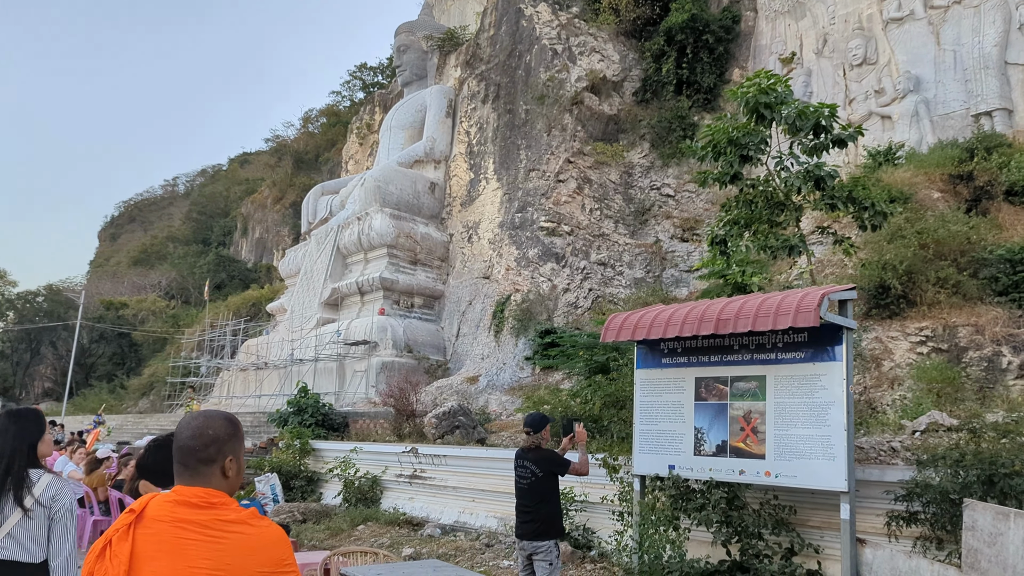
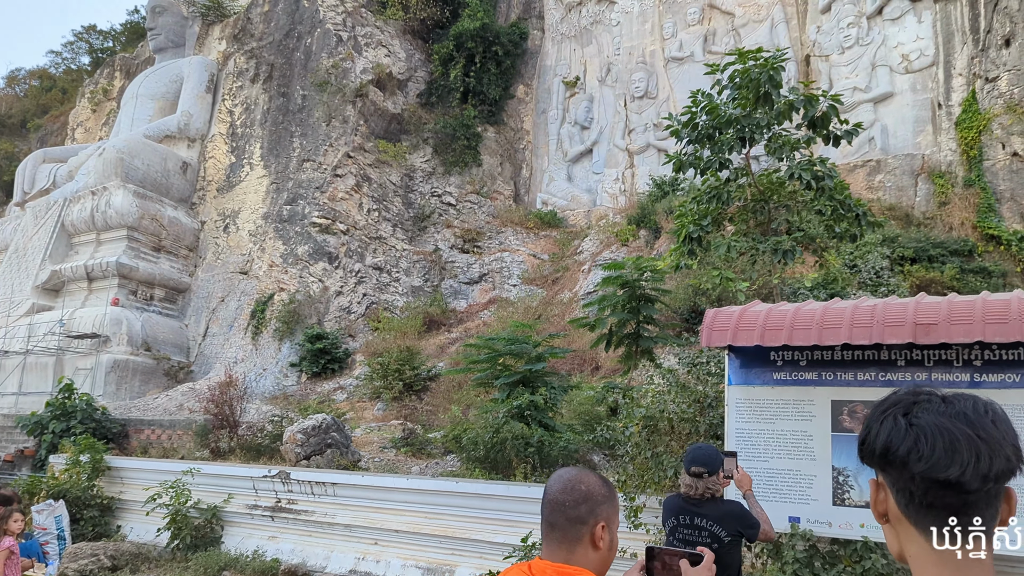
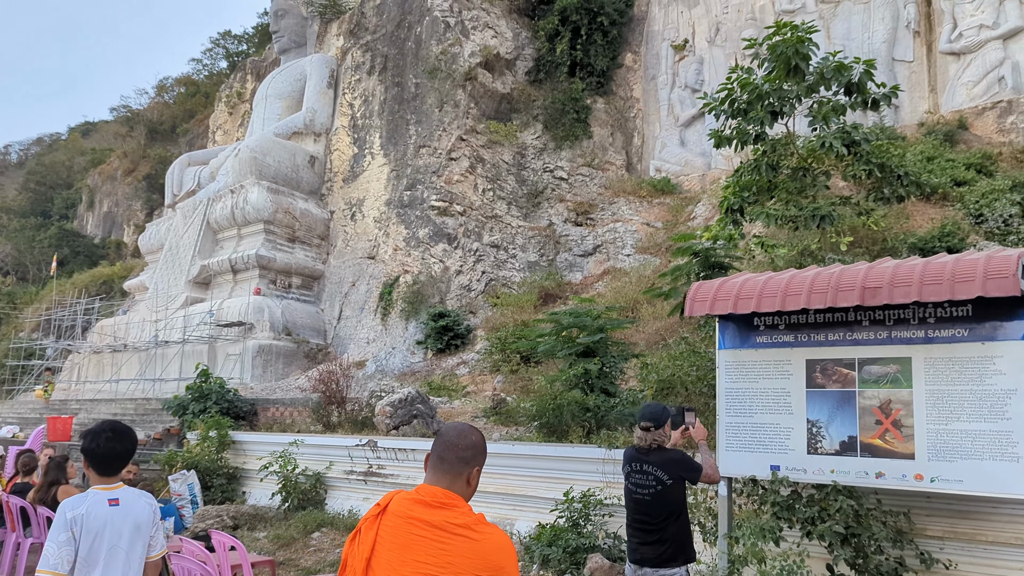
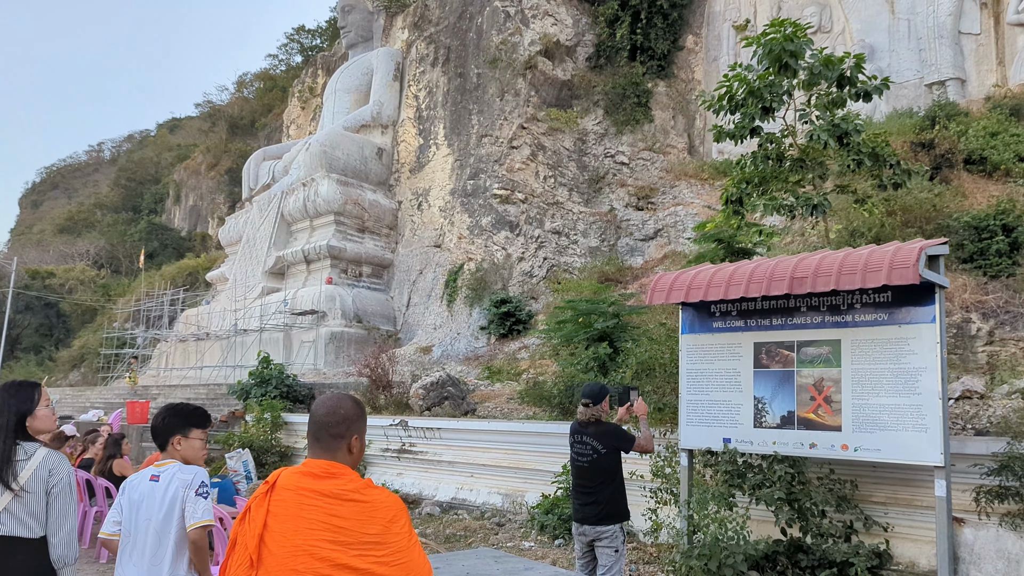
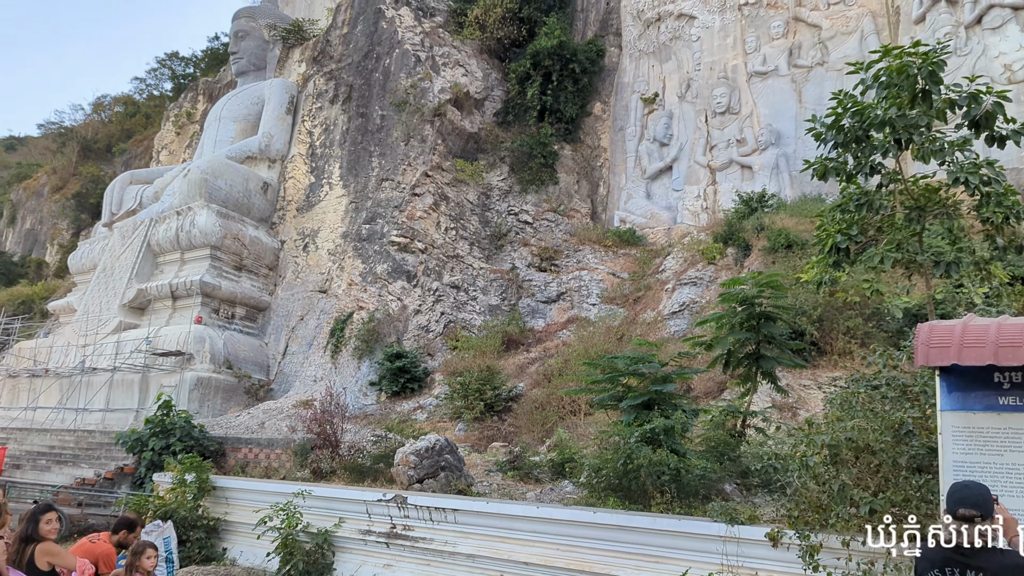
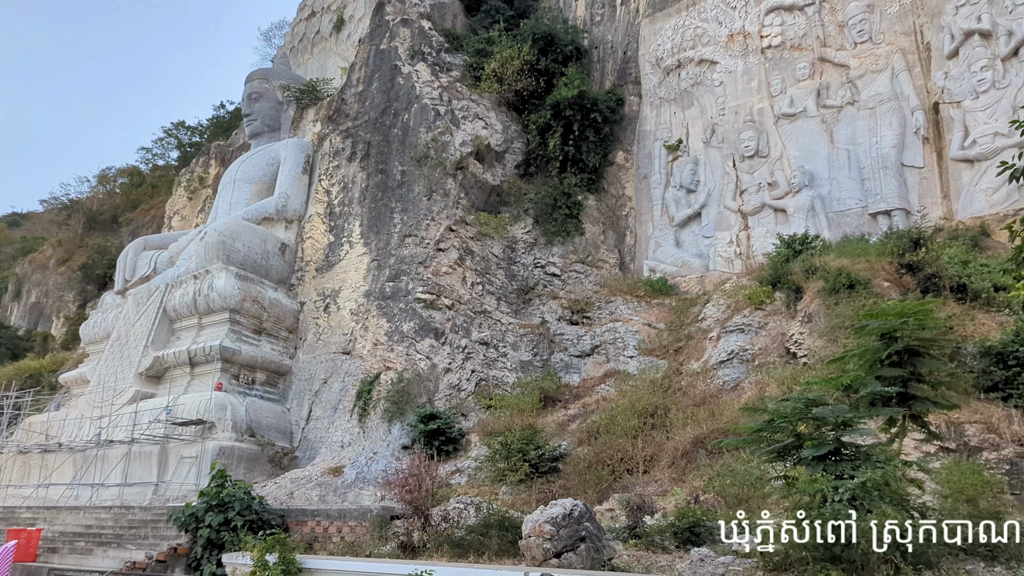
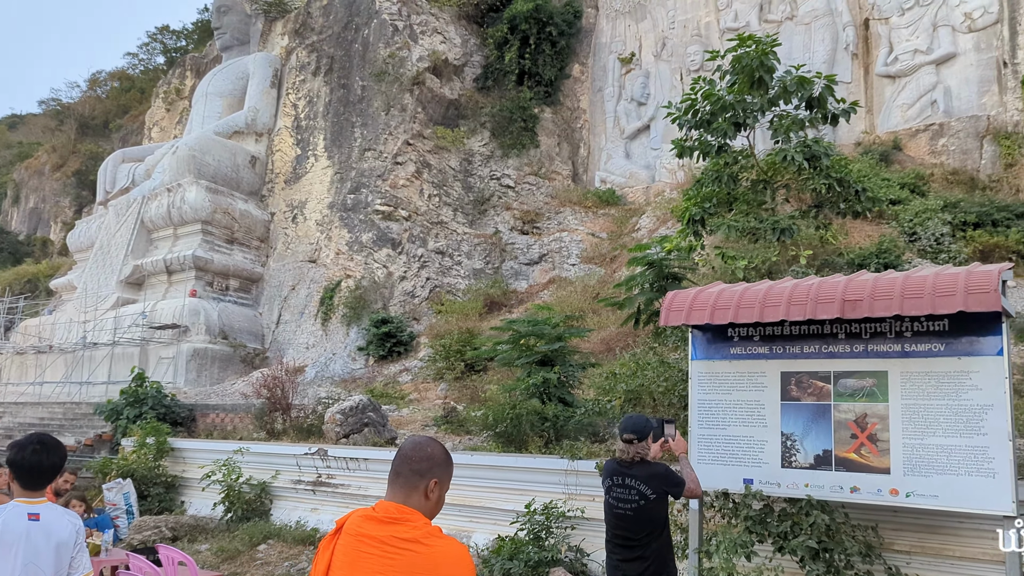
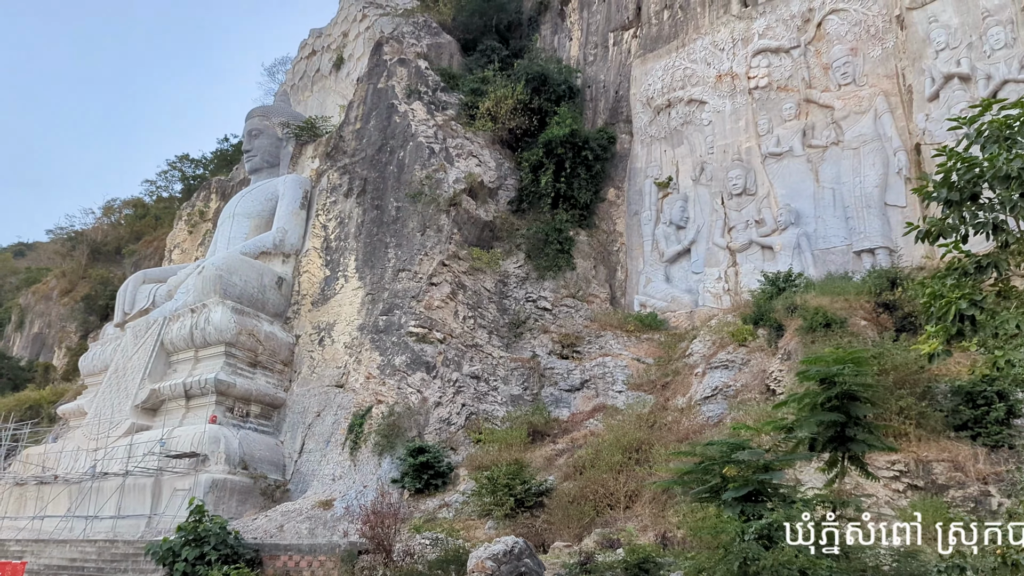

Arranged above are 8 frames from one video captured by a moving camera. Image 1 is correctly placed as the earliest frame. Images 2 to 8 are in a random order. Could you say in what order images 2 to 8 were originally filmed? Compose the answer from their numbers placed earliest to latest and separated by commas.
4, 3, 7, 2, 5, 8, 6
